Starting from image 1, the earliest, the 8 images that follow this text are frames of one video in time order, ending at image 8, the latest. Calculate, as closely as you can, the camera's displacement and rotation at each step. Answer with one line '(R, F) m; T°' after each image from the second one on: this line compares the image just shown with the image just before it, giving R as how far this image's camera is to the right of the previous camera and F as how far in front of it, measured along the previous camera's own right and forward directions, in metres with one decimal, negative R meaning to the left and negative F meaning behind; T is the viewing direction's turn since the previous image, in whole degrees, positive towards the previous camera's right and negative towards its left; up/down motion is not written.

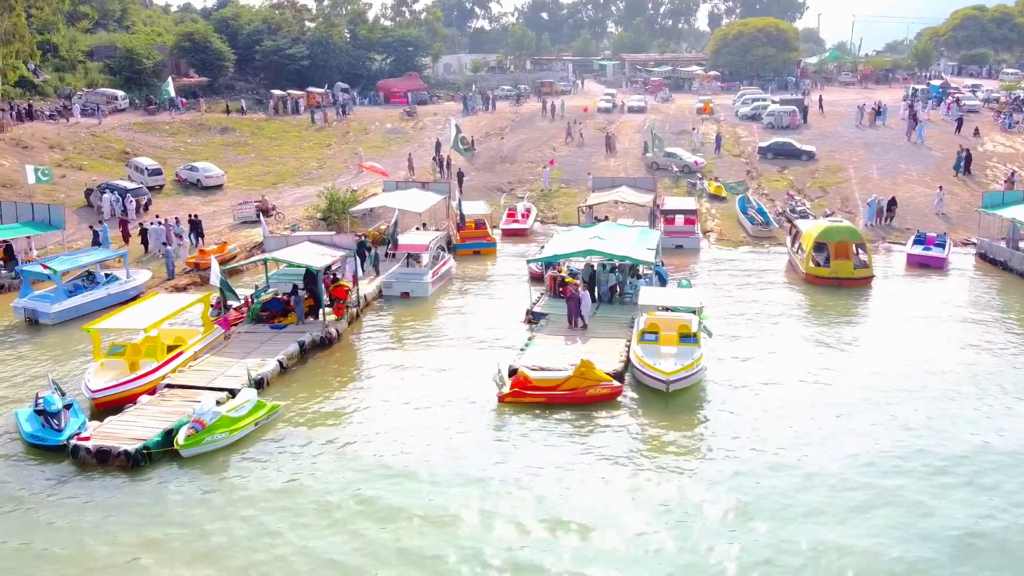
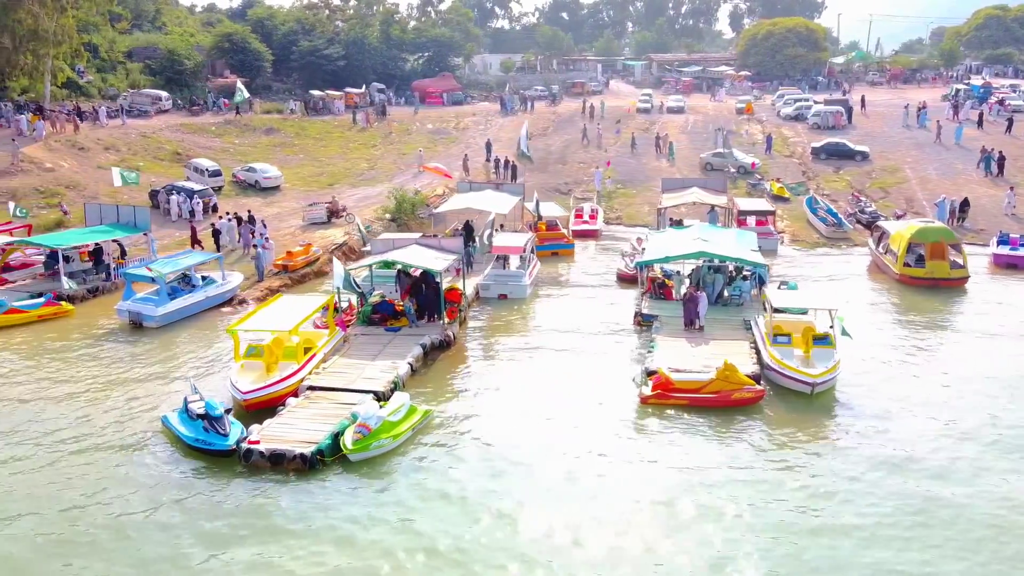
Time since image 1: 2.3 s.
(-3.3, -0.1) m; 0°
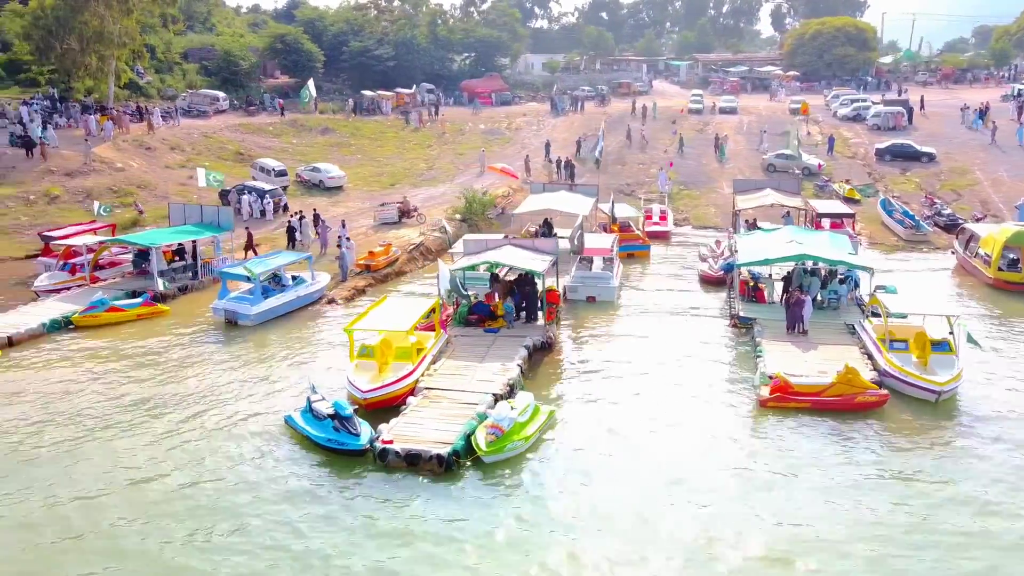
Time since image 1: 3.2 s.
(-2.2, 0.0) m; -2°
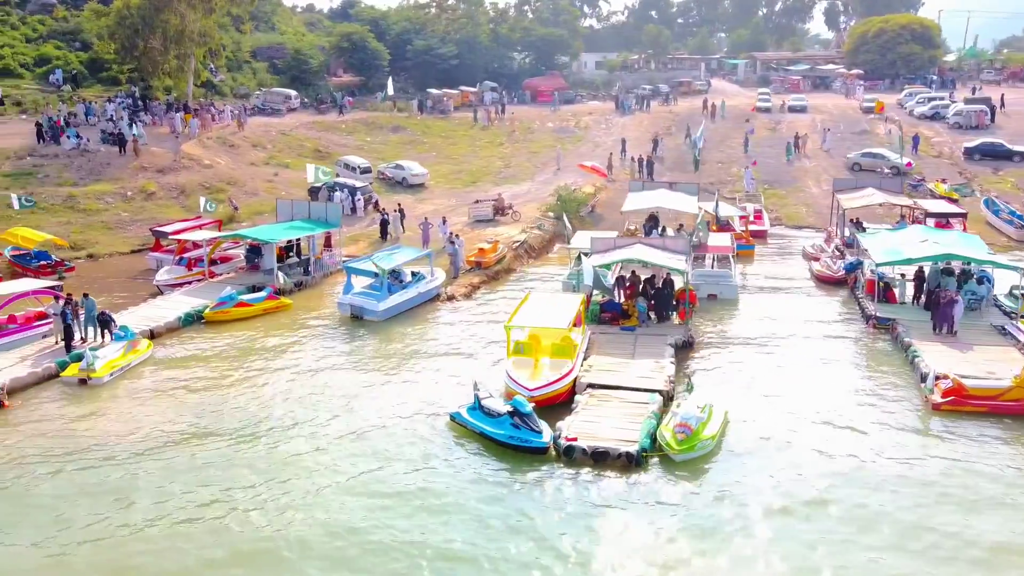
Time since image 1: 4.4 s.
(-3.2, +0.1) m; -2°
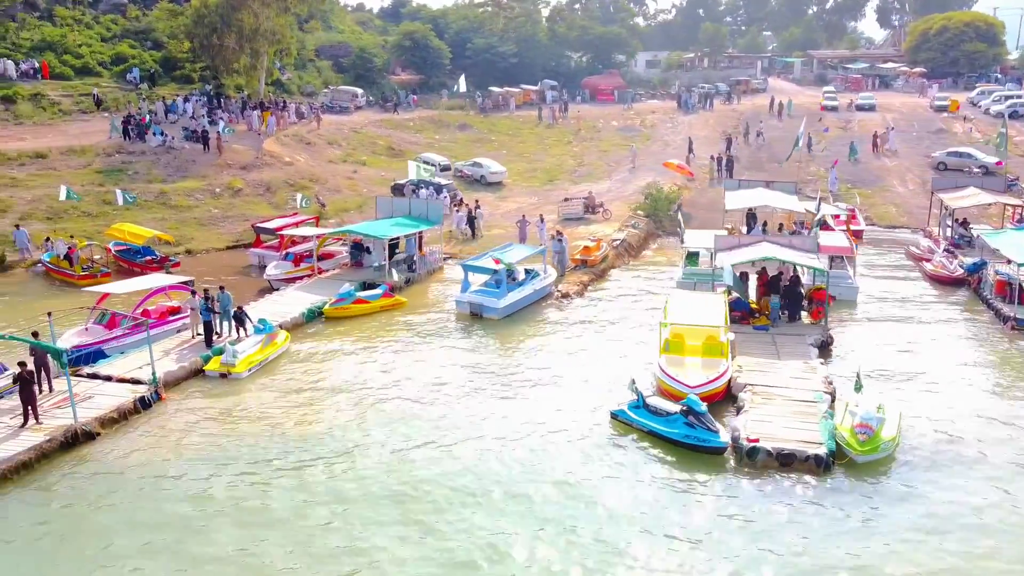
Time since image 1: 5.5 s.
(-3.0, +0.1) m; -2°
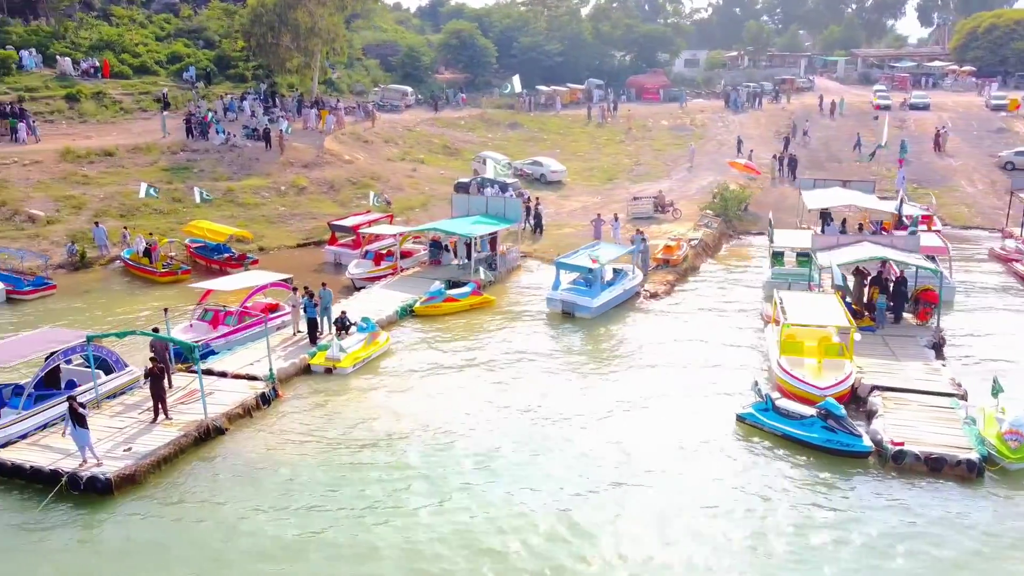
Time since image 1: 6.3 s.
(-2.3, +0.2) m; -1°
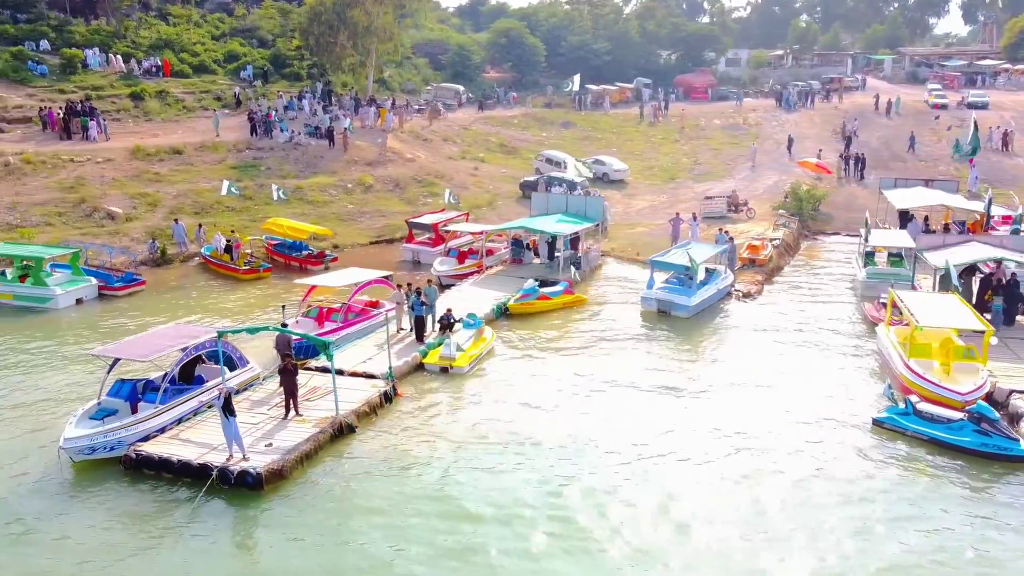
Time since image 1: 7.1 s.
(-2.4, +0.2) m; -1°
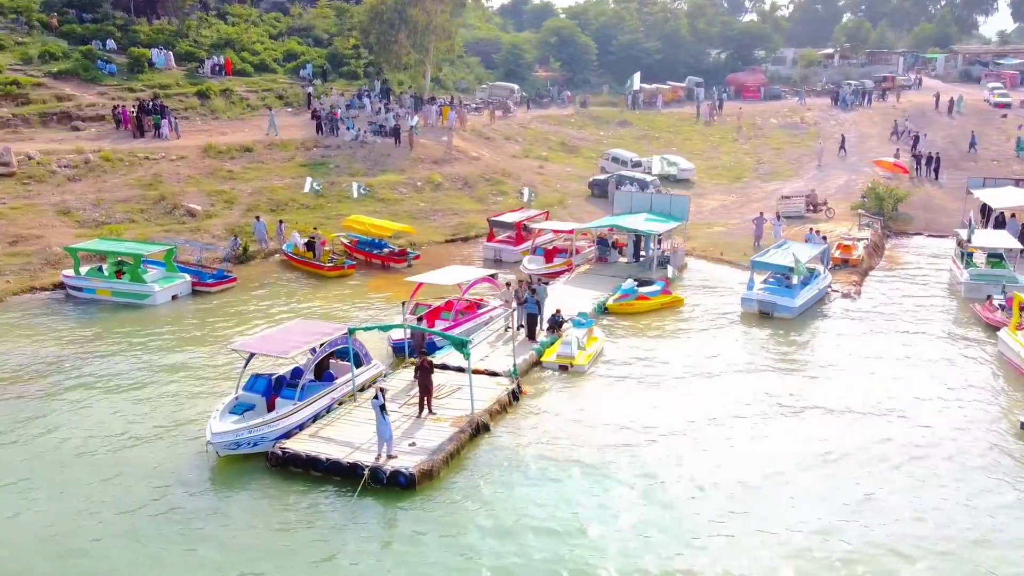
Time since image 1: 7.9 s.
(-2.4, +0.2) m; -2°
